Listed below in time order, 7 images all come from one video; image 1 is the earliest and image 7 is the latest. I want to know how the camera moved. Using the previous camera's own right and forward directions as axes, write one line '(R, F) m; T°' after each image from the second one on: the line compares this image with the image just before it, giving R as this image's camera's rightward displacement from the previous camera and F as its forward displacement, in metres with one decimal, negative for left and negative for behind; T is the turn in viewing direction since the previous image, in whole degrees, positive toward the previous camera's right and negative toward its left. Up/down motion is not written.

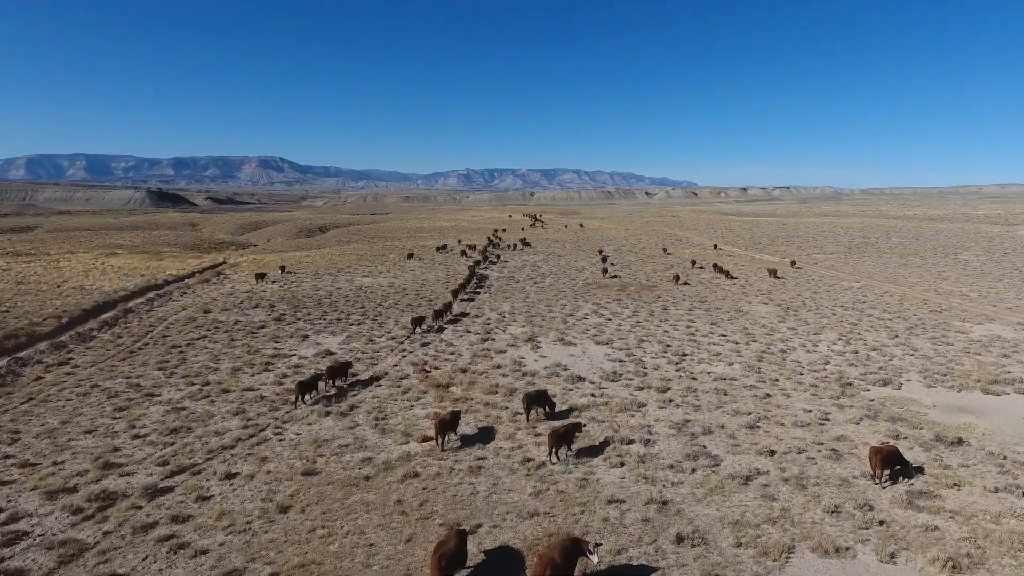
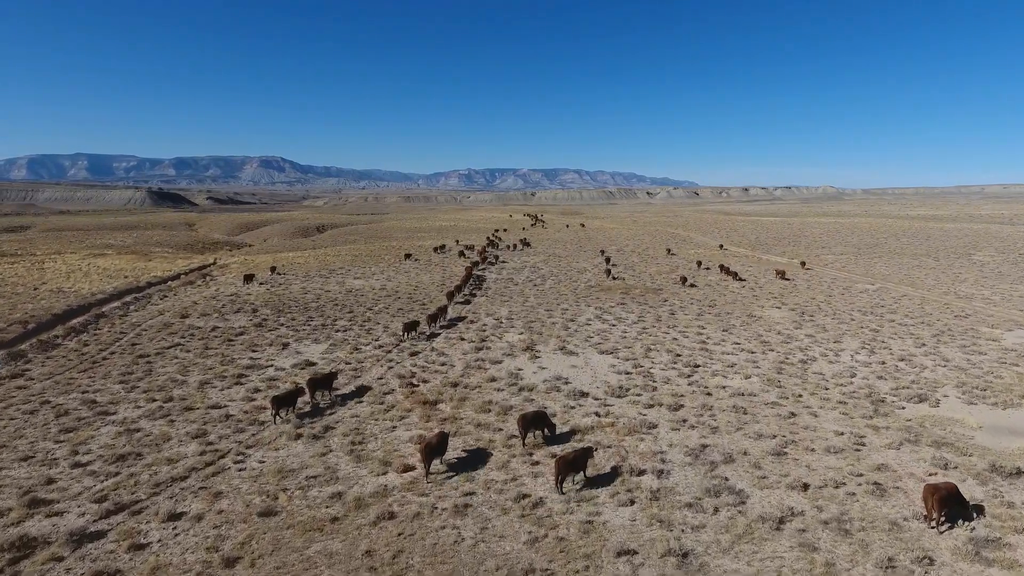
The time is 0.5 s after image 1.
(+0.1, +1.6) m; 0°
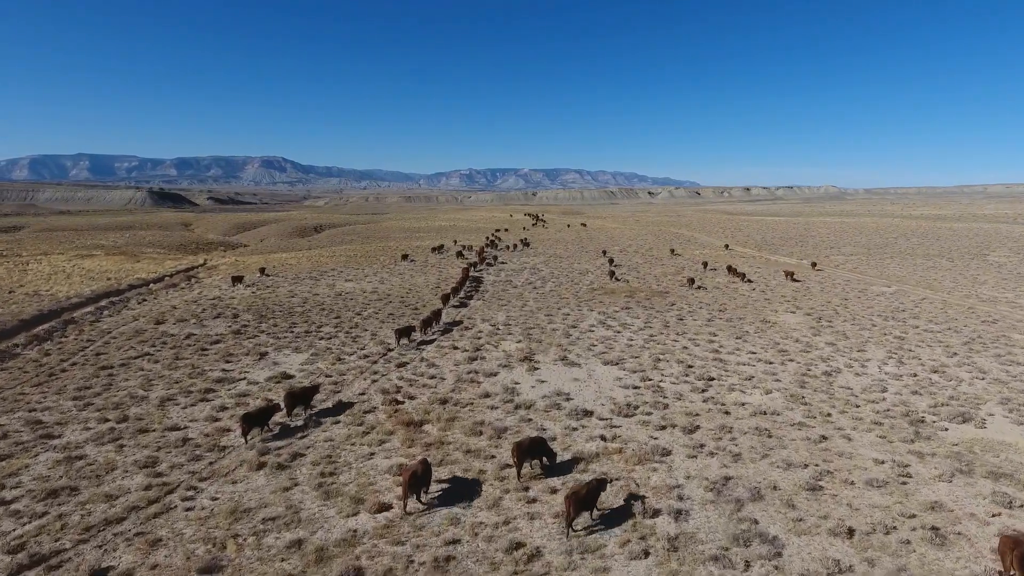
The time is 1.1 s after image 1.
(+0.1, +1.6) m; 0°
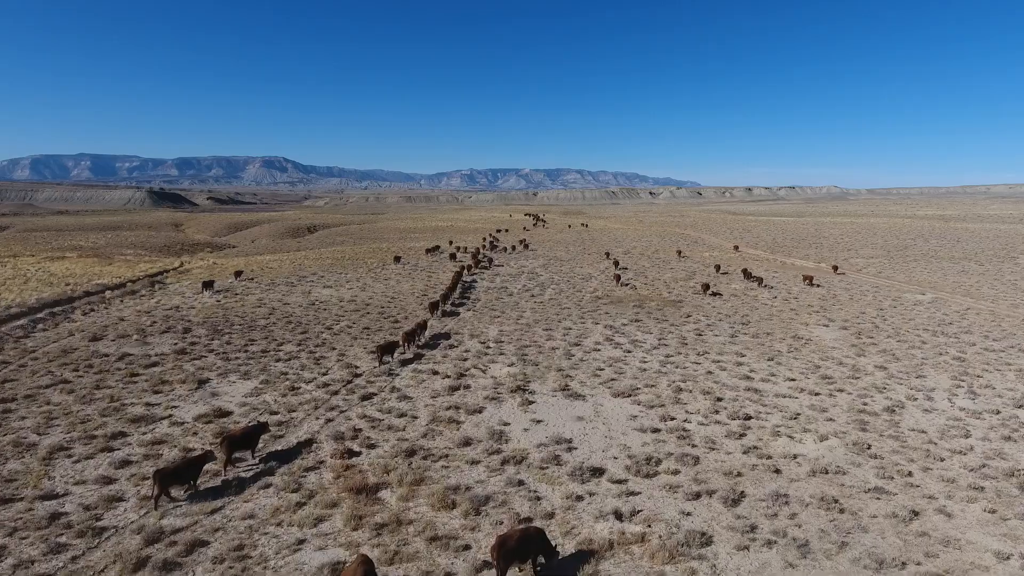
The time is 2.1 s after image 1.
(+0.2, +3.1) m; 0°
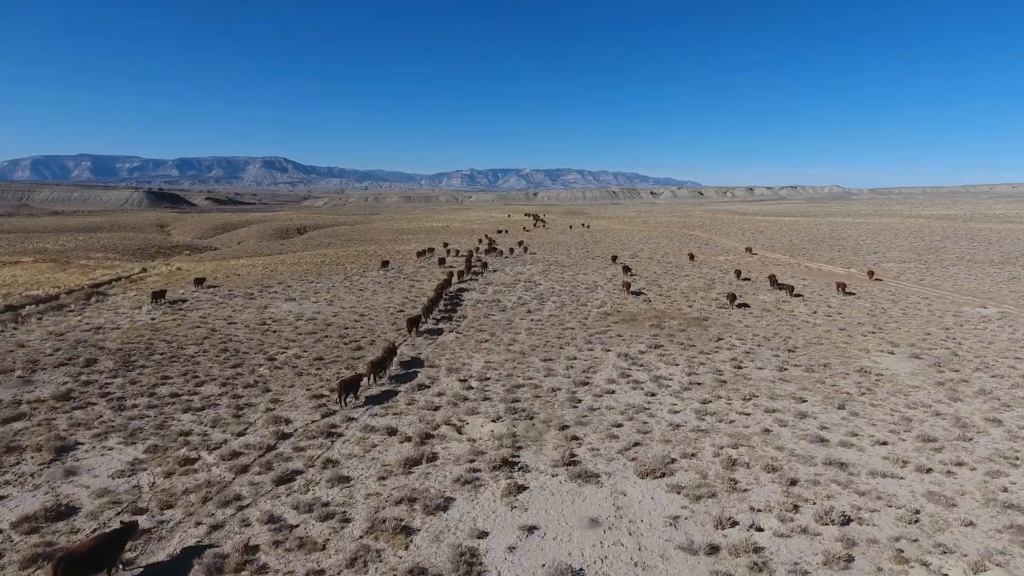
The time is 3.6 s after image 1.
(+0.3, +4.3) m; 0°
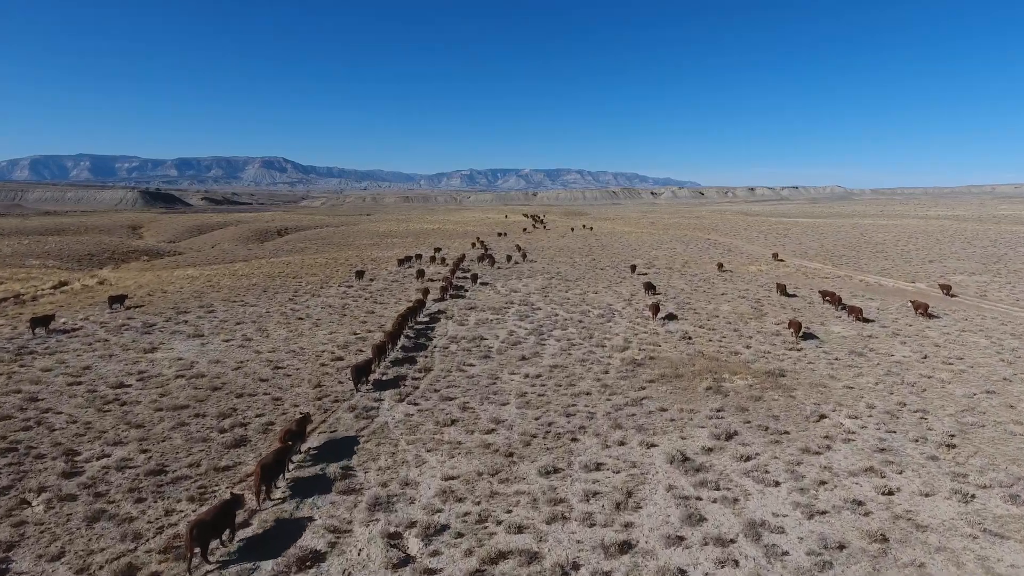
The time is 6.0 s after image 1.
(+0.3, +7.1) m; 0°
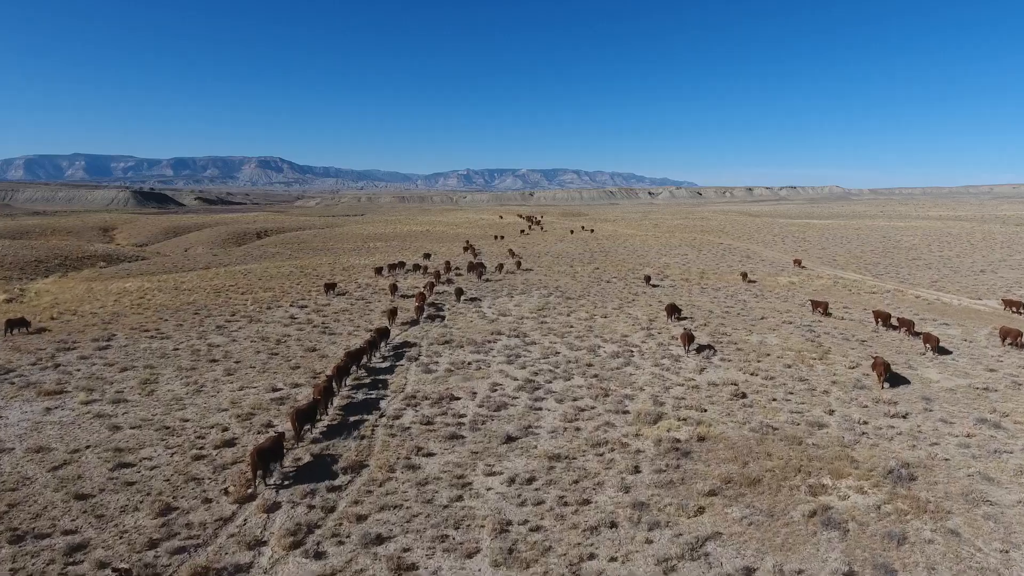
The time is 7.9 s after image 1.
(+0.3, +5.4) m; 0°
